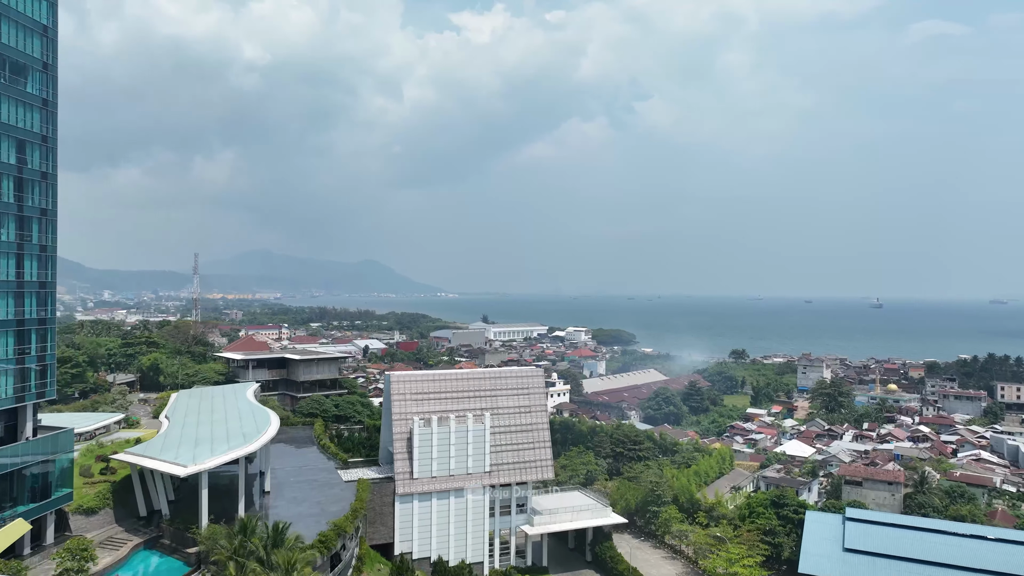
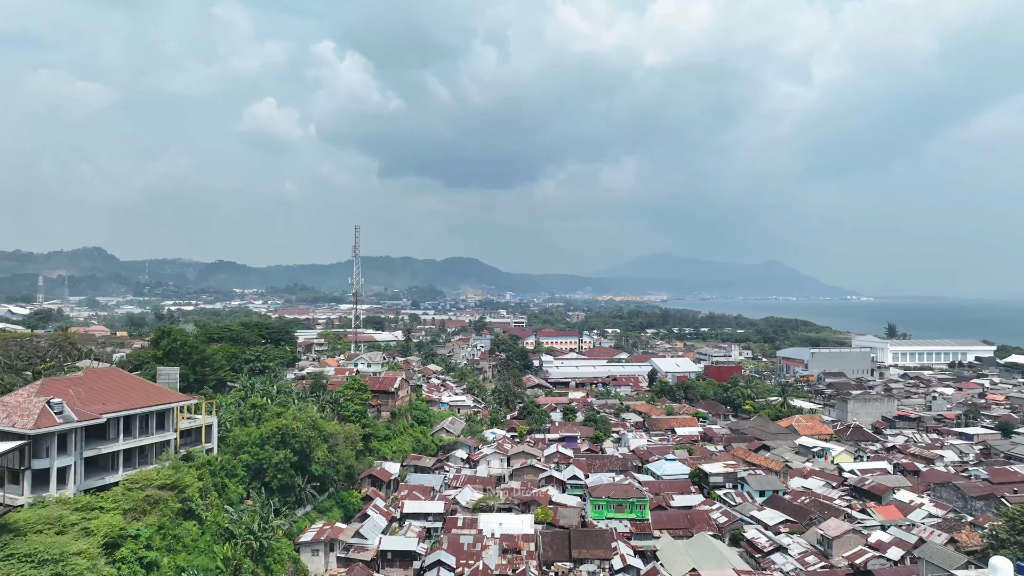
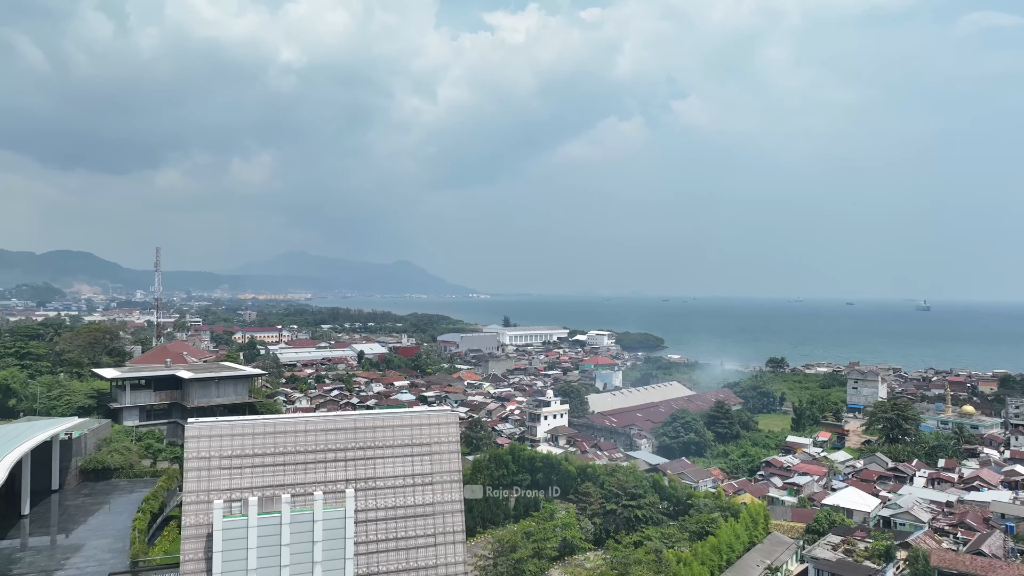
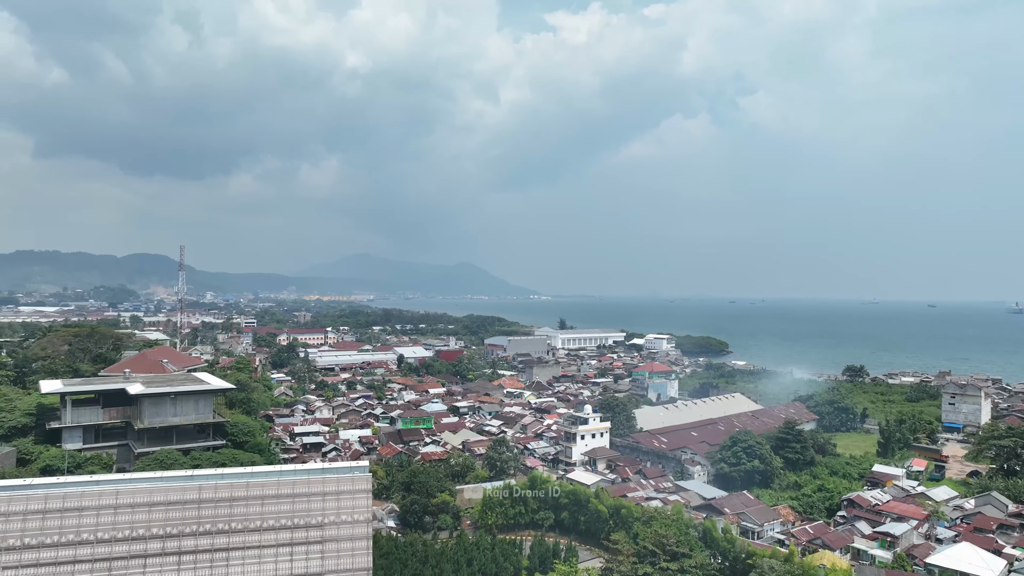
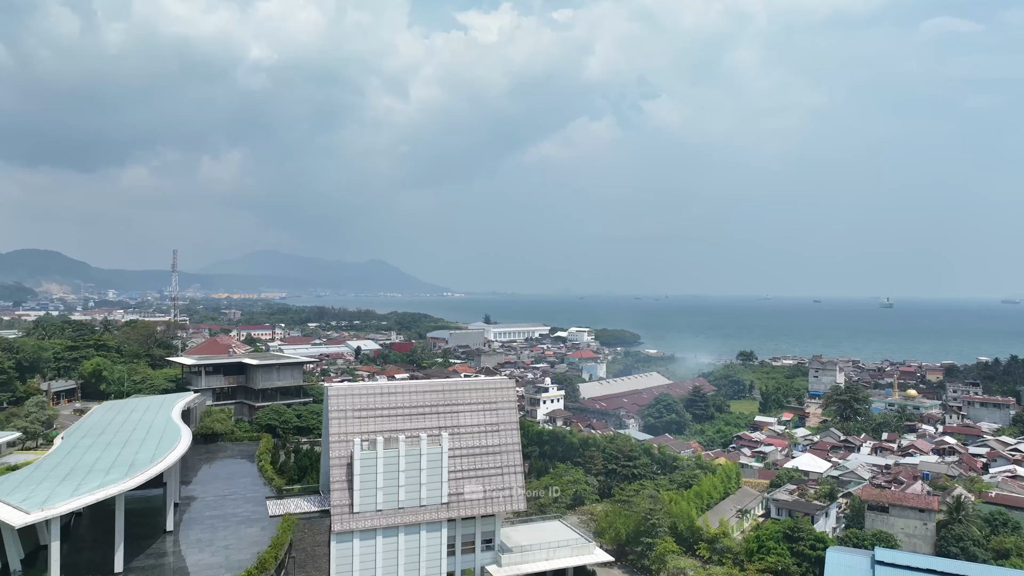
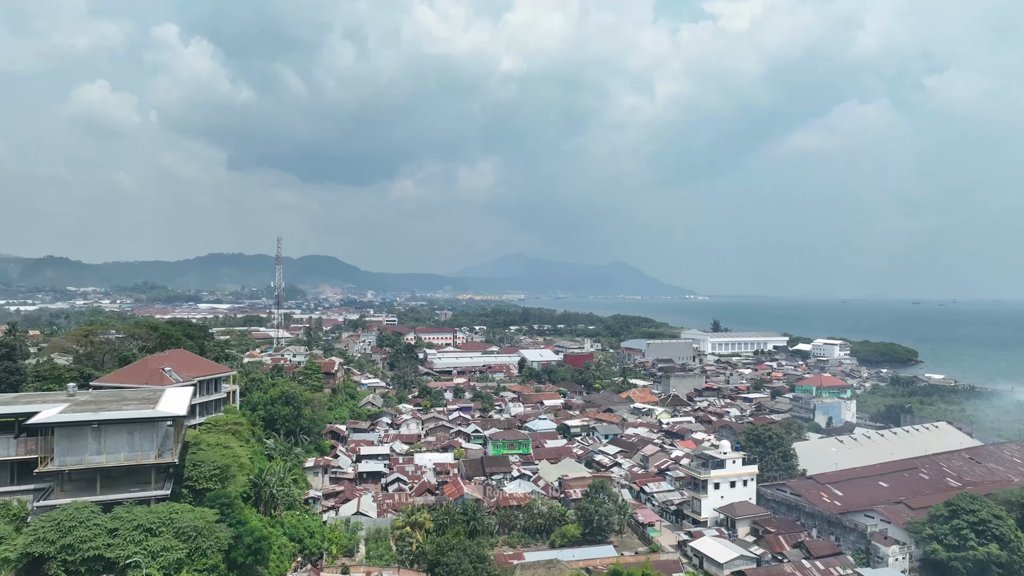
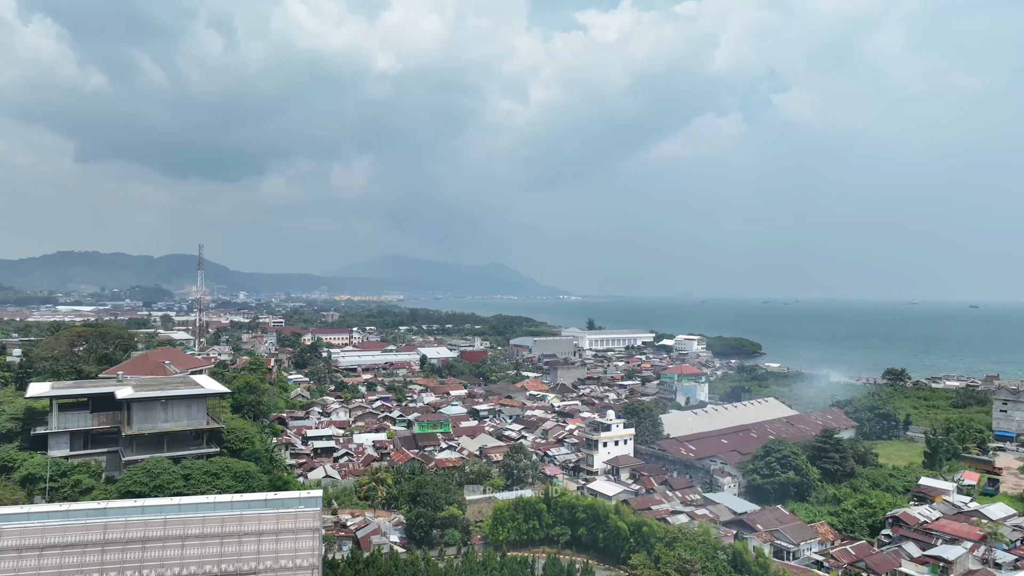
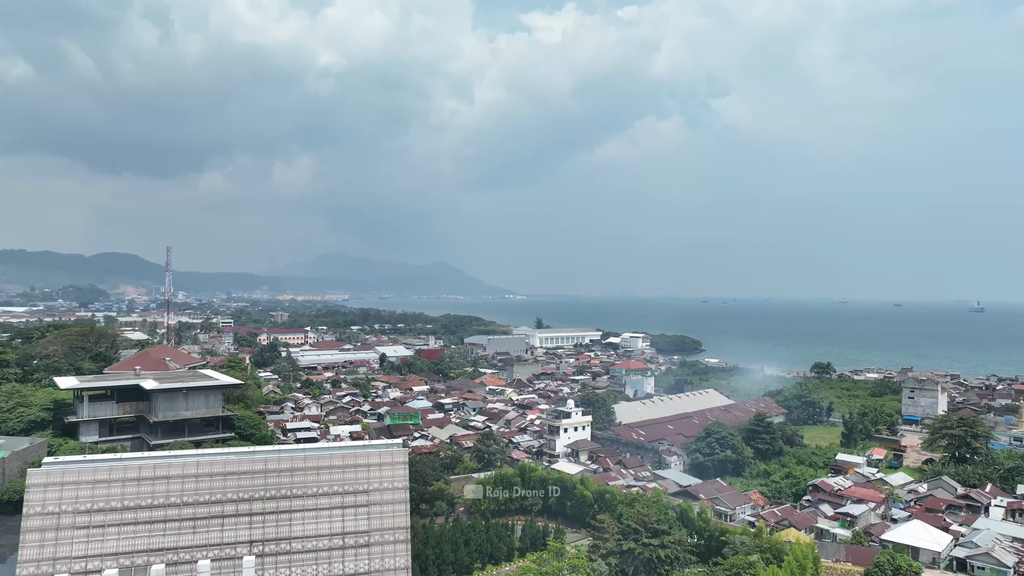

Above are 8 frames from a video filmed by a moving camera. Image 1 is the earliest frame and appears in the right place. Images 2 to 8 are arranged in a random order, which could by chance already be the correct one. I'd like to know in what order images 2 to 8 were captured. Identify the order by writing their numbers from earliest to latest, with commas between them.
5, 3, 8, 4, 7, 6, 2
